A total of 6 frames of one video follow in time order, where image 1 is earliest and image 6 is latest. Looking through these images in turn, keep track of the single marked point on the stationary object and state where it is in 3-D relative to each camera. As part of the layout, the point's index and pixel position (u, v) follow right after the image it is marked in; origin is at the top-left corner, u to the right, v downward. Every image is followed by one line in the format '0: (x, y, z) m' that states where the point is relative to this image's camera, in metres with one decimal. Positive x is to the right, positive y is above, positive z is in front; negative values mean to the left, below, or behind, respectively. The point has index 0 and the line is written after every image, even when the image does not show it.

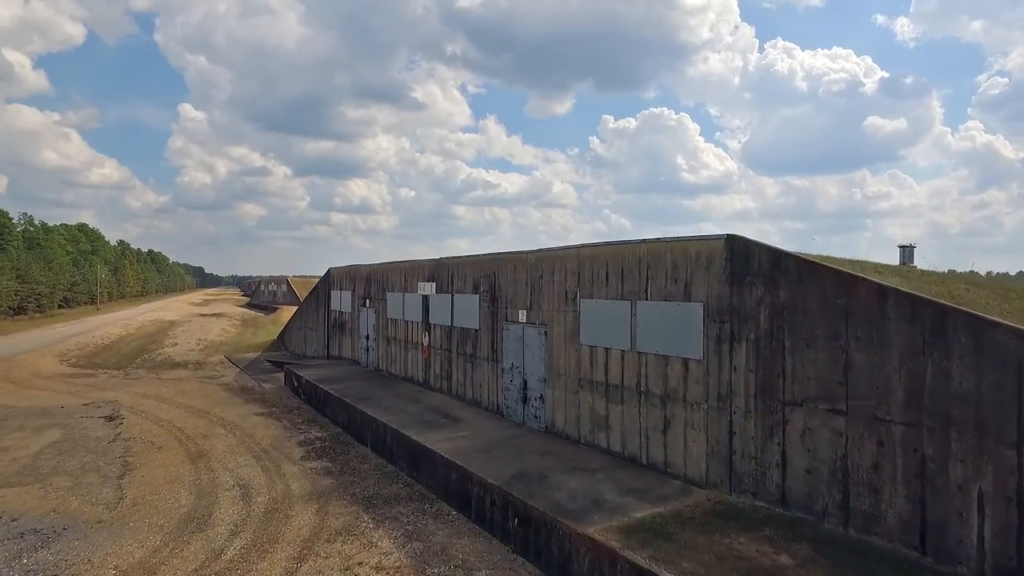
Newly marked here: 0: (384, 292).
0: (-3.4, -0.1, +15.0) m
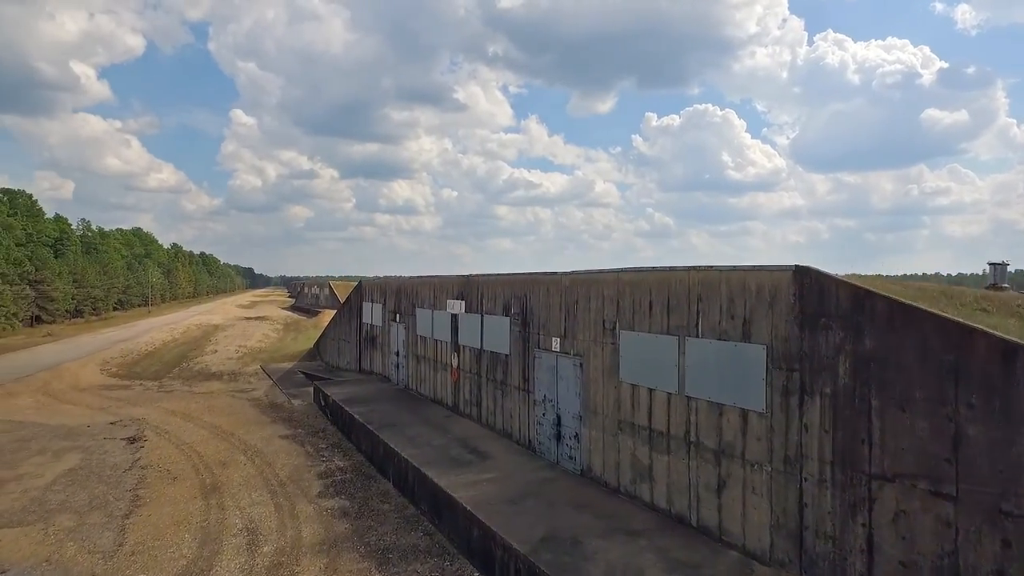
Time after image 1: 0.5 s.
0: (-2.5, -0.5, +14.3) m
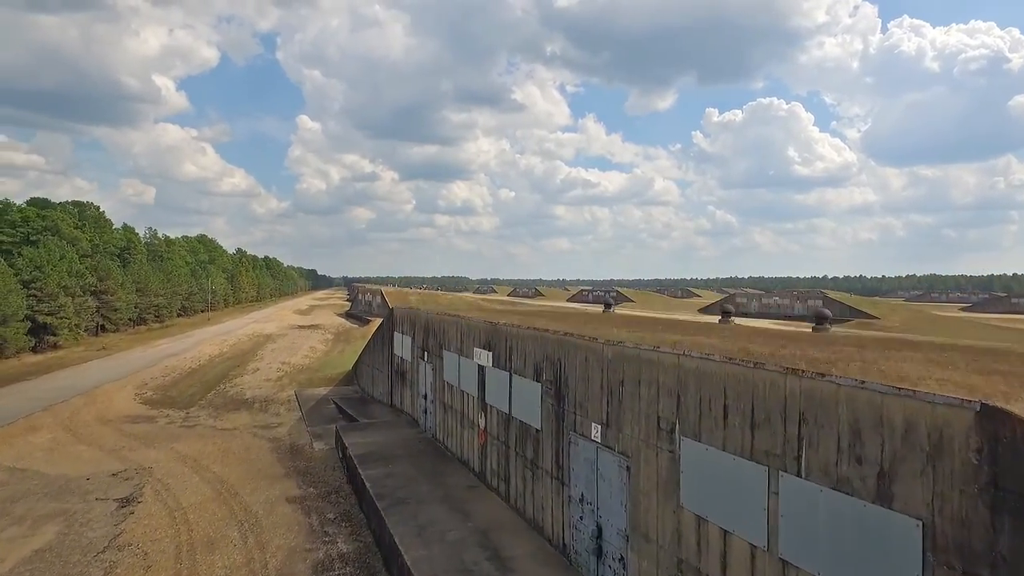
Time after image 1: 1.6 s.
0: (-1.6, -1.3, +12.6) m
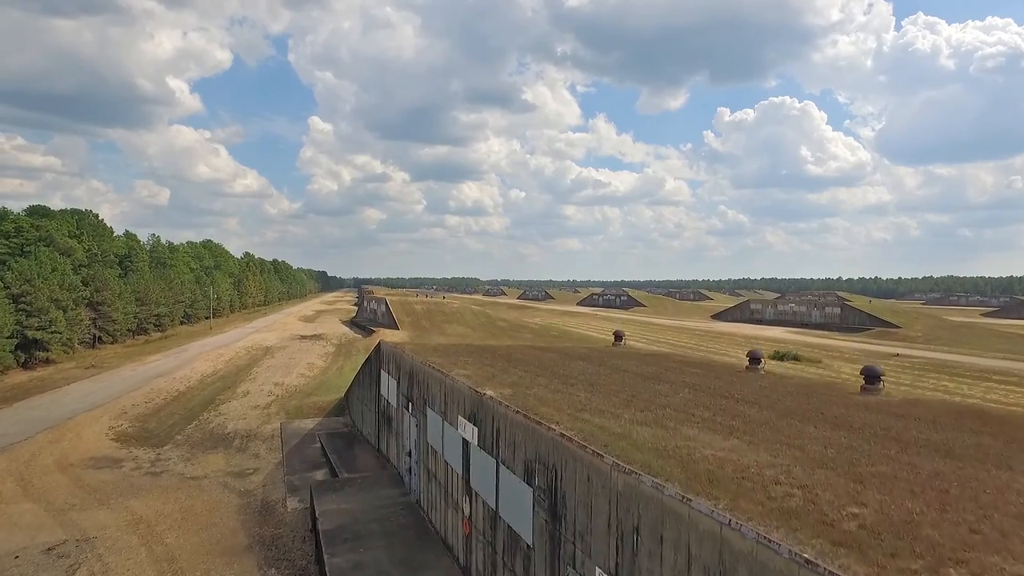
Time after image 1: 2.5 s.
0: (-1.7, -2.2, +11.0) m
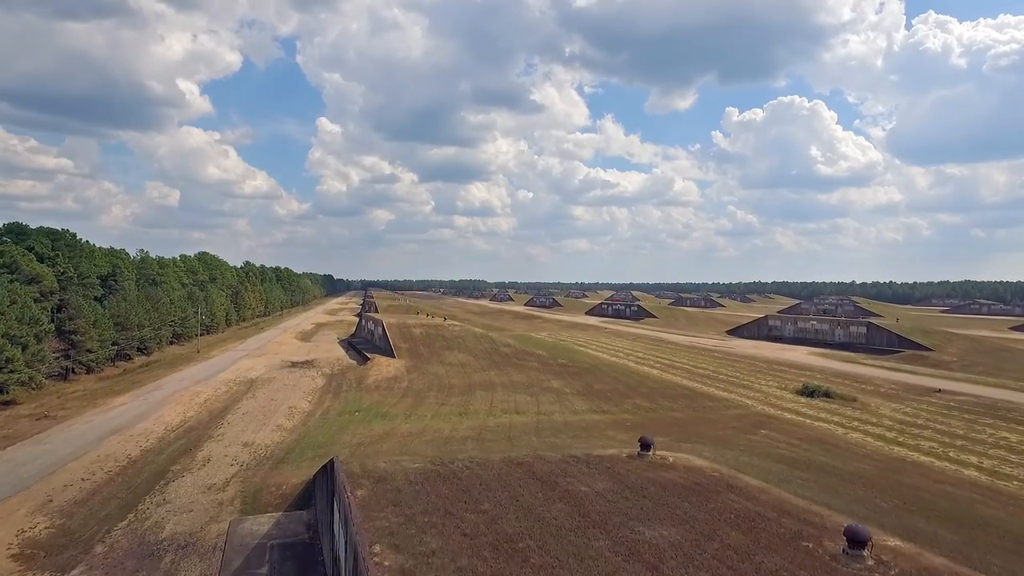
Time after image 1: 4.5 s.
0: (-1.9, -4.3, +7.3) m
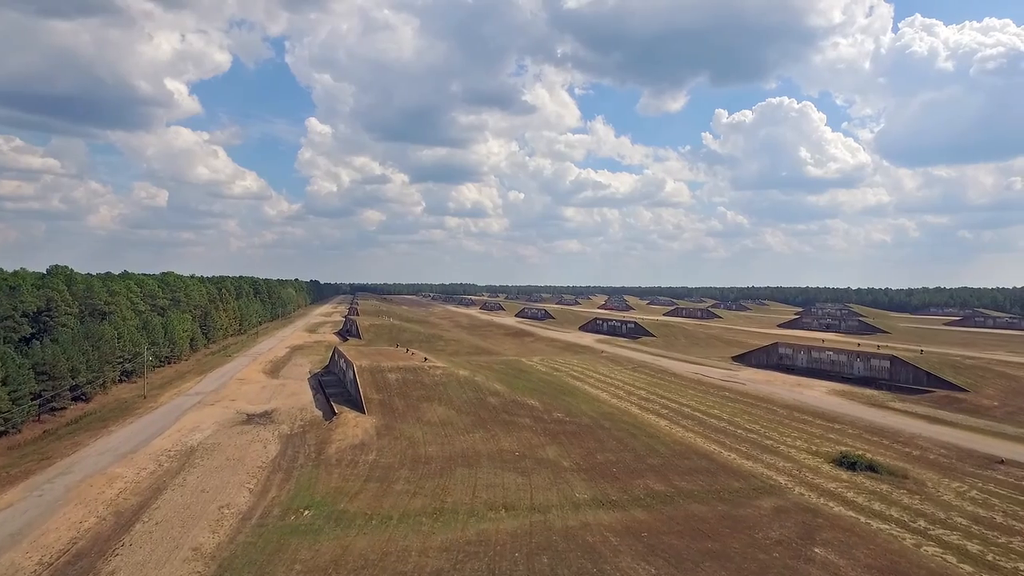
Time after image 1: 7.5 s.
0: (-2.1, -7.5, +0.8) m
